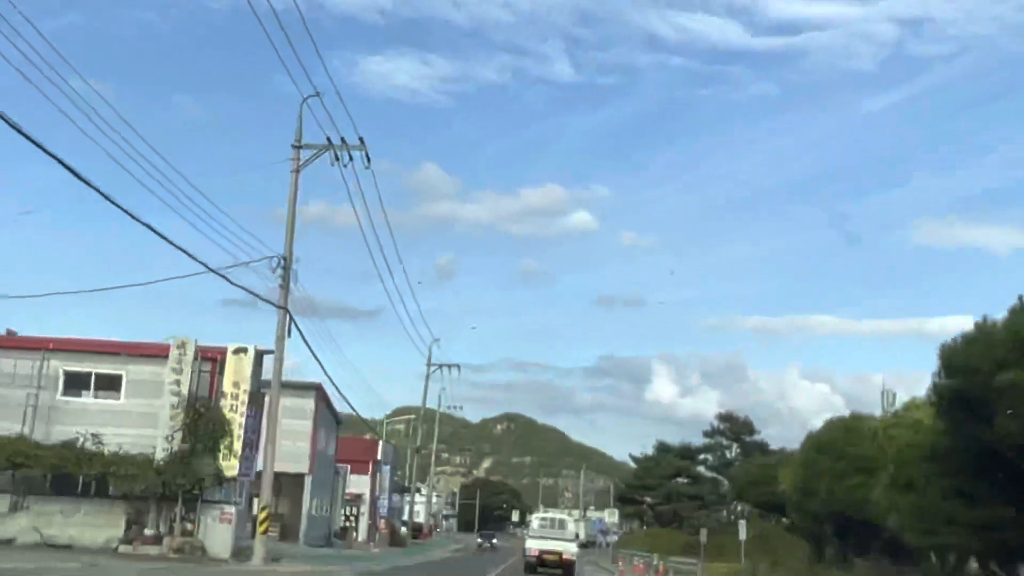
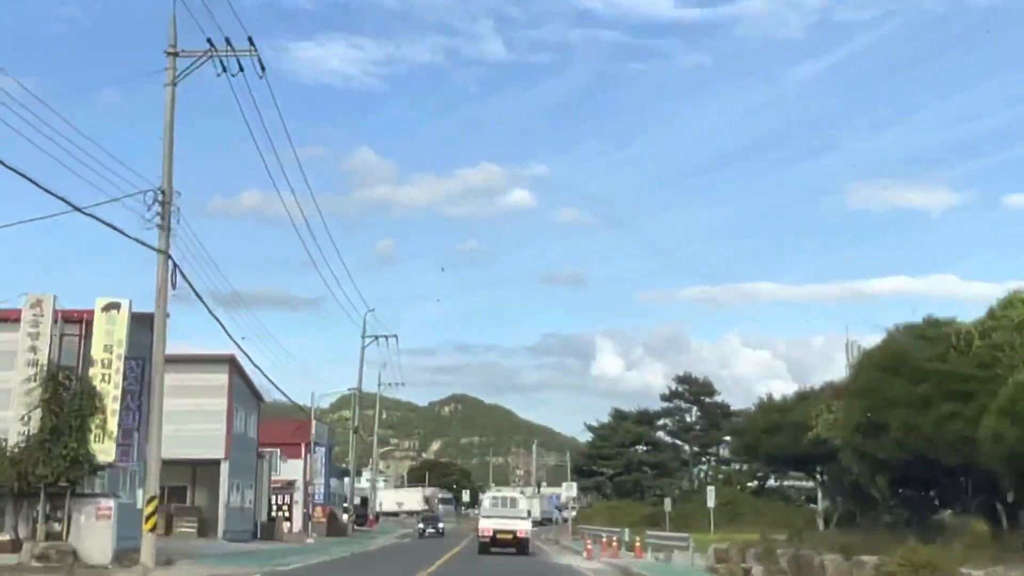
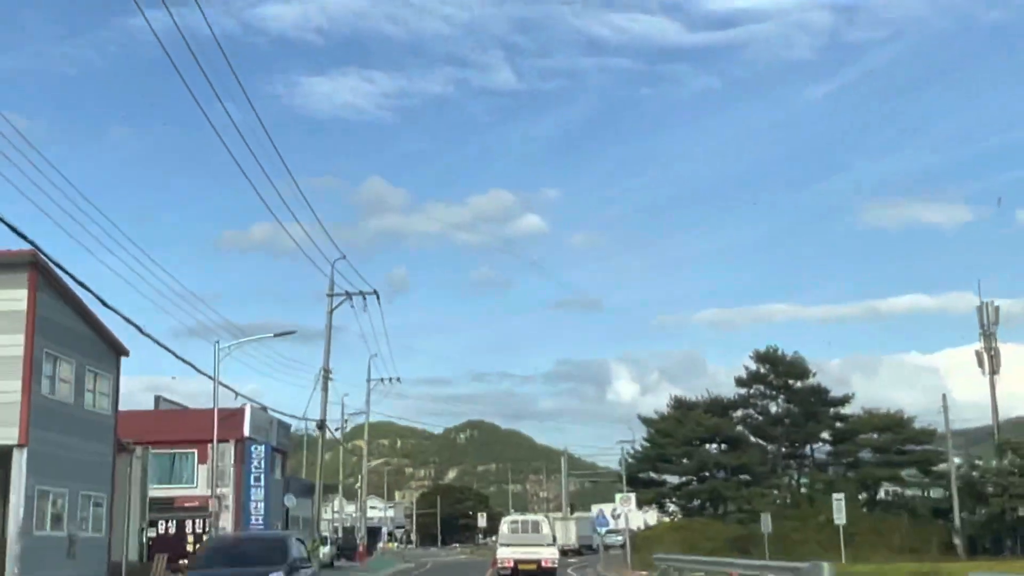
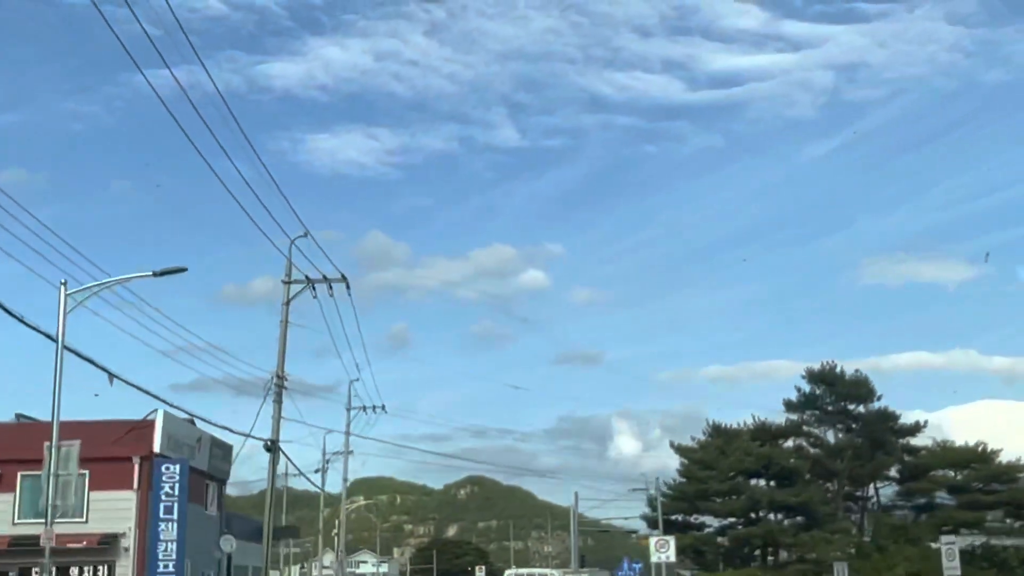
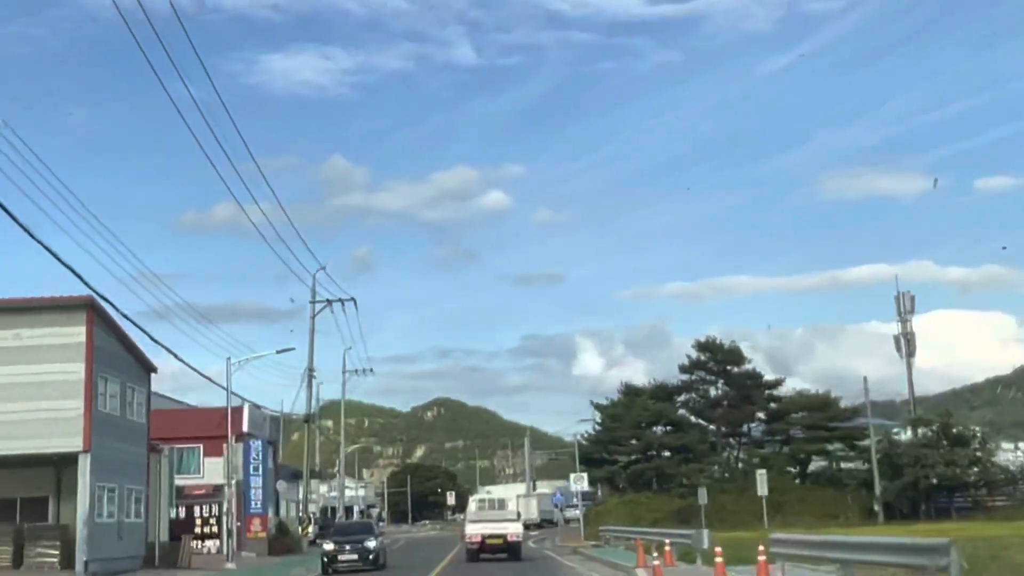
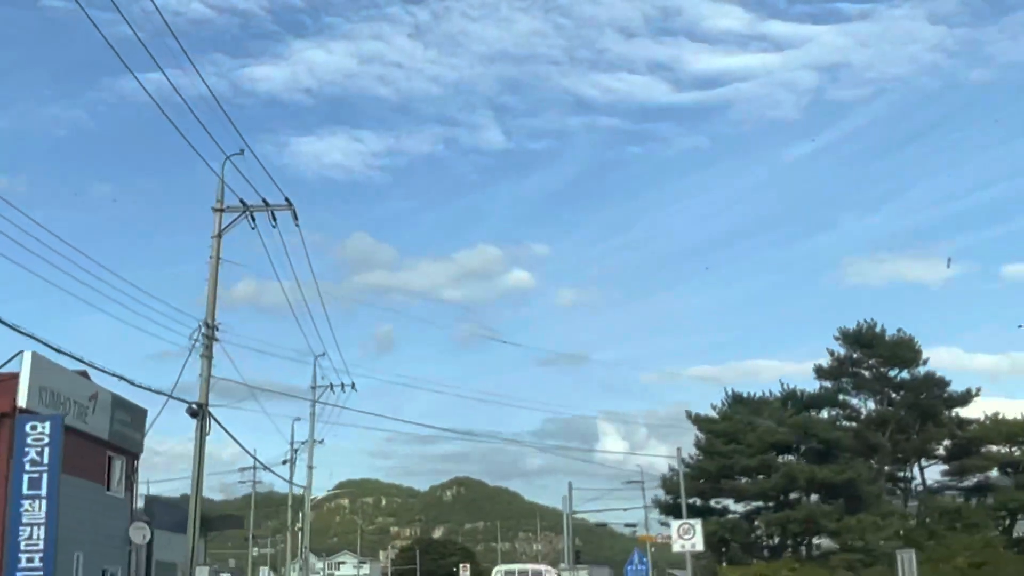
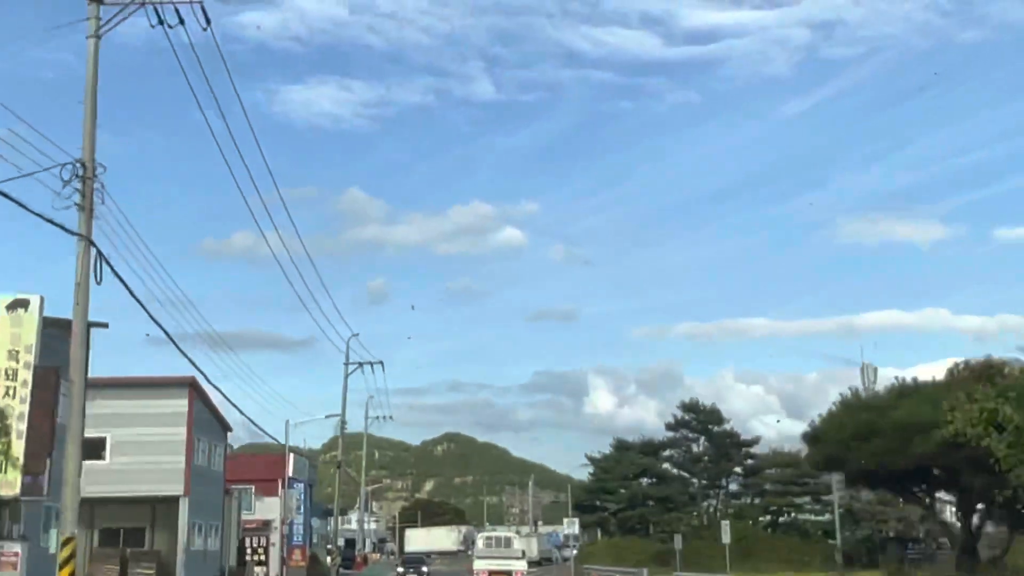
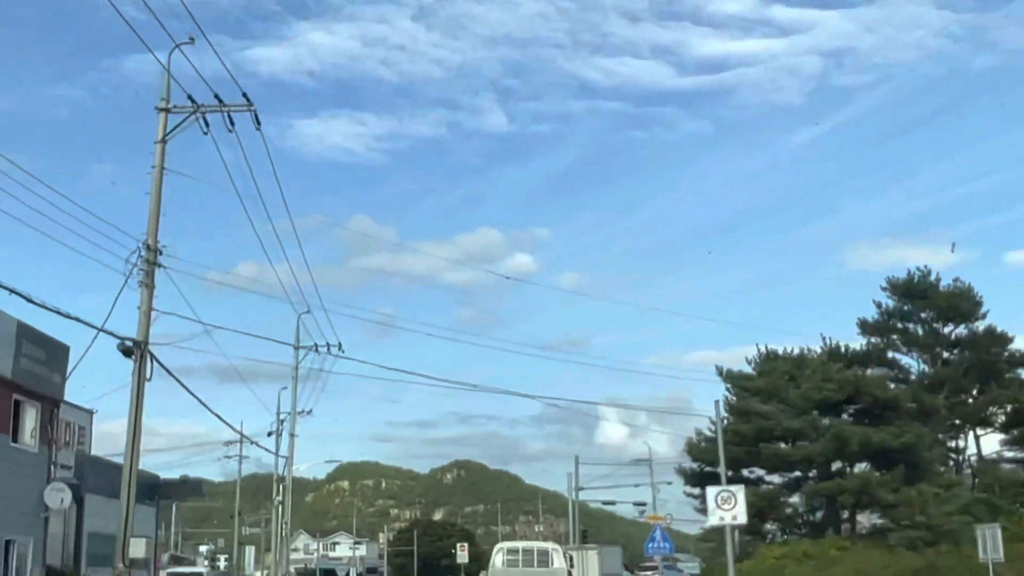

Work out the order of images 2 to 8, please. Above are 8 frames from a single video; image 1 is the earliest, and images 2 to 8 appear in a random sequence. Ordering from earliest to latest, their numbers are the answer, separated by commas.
2, 7, 5, 3, 4, 6, 8
